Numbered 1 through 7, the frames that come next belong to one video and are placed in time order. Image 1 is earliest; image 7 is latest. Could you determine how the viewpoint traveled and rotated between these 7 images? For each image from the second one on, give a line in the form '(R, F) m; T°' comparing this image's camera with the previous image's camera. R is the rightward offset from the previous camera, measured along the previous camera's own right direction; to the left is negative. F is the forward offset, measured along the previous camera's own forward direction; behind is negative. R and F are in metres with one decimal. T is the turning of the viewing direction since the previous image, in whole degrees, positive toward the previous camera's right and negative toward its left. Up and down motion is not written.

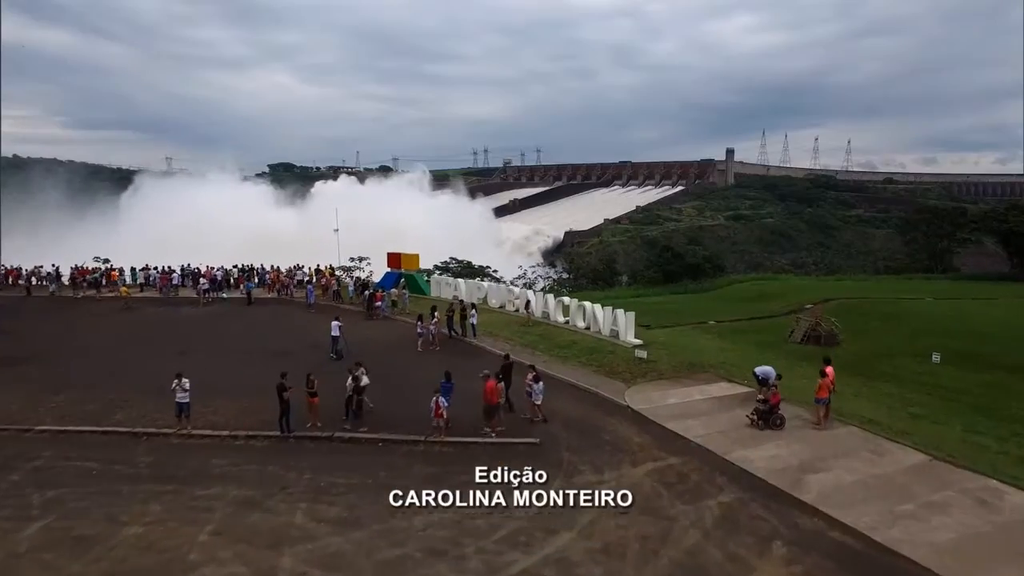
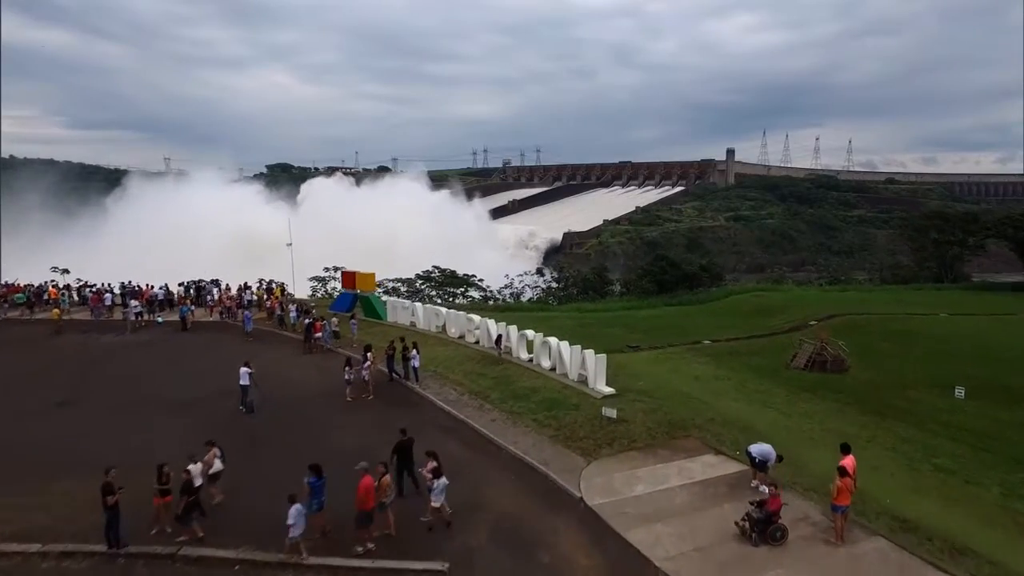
(+0.6, +2.1) m; 0°
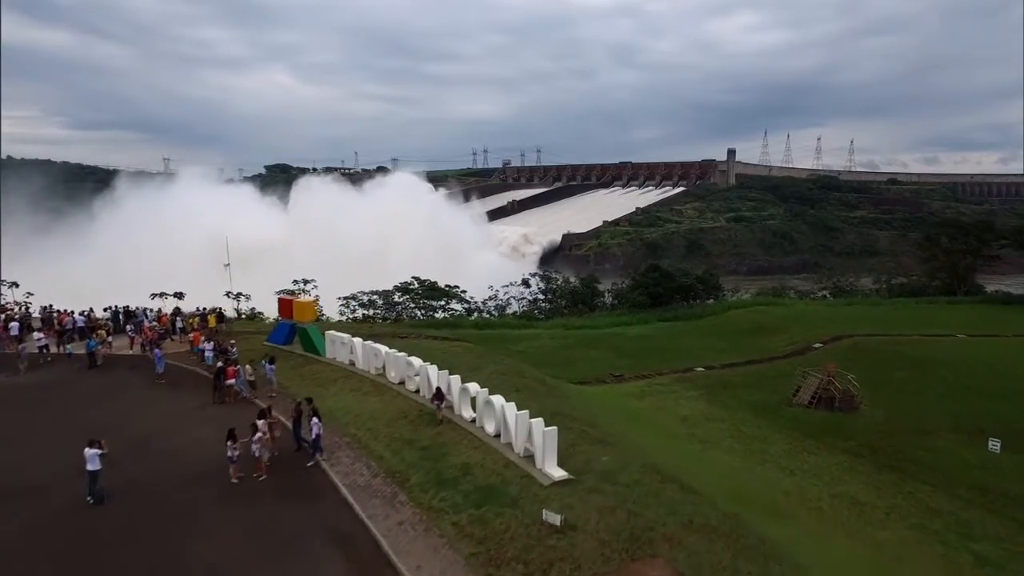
(+0.7, +2.3) m; 0°
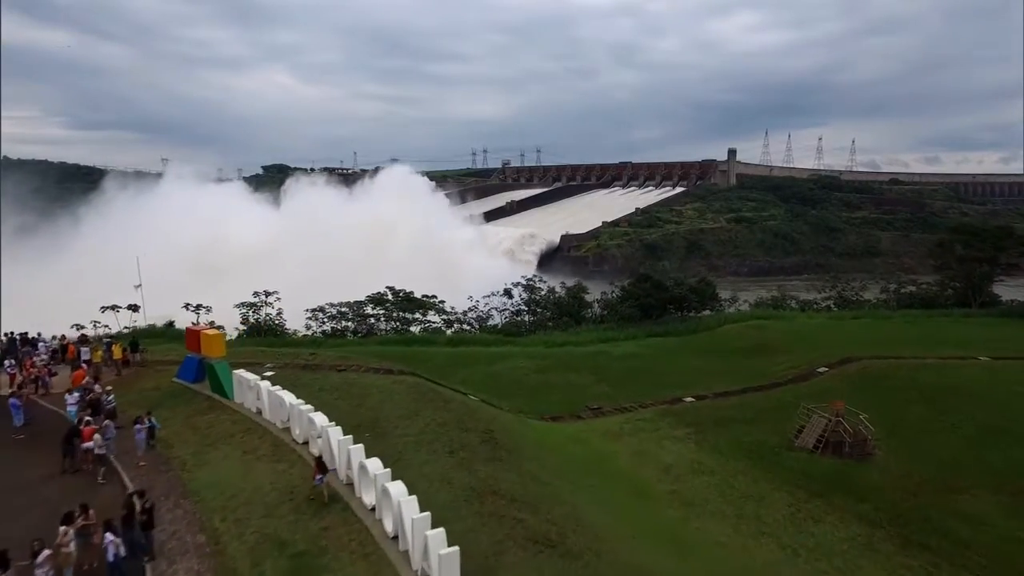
(+0.7, +2.5) m; 0°
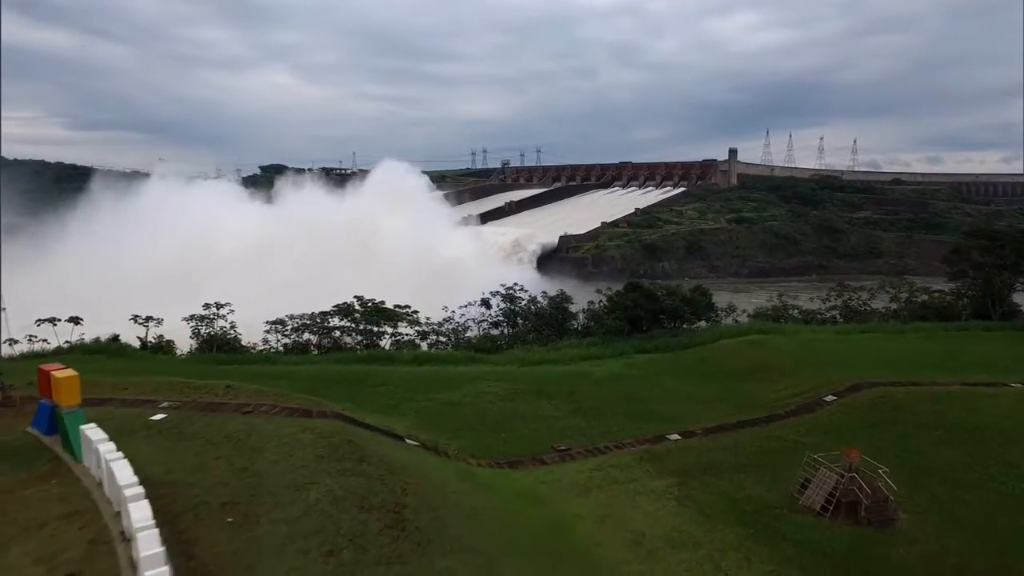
(+0.8, +2.7) m; 0°
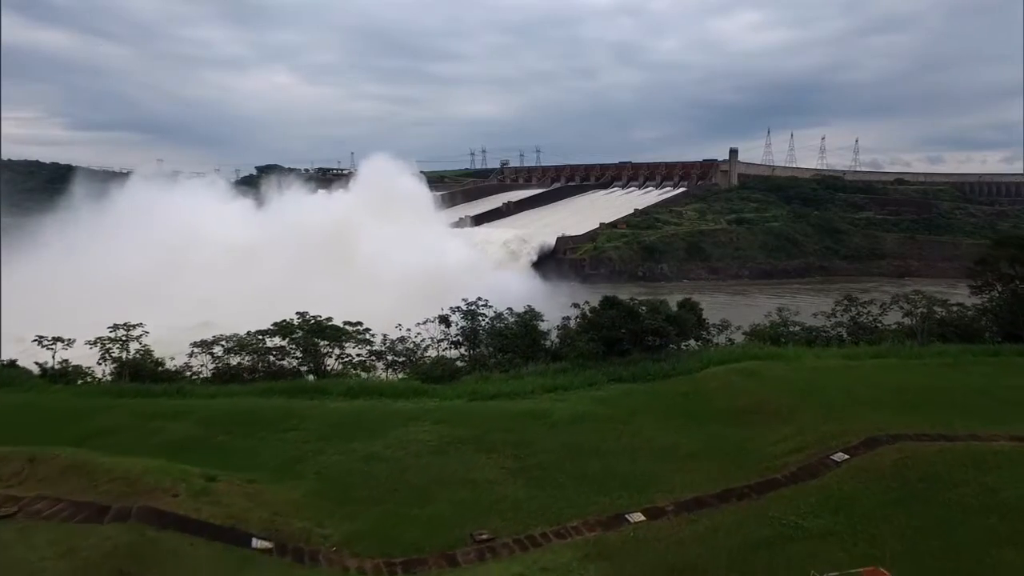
(+1.2, +3.8) m; 0°
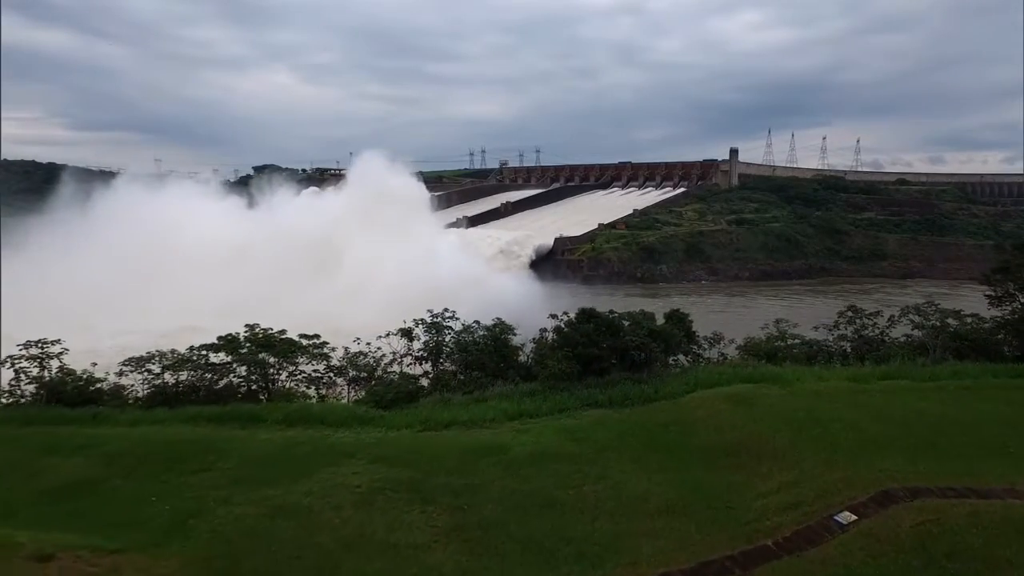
(+0.9, +2.6) m; 0°
